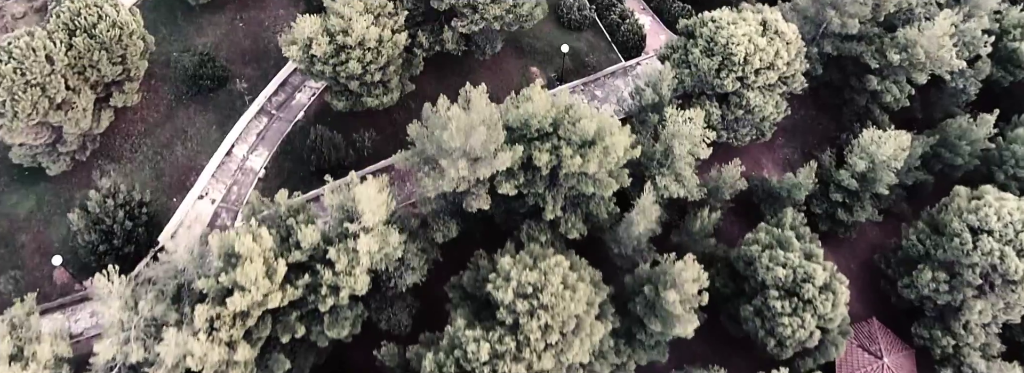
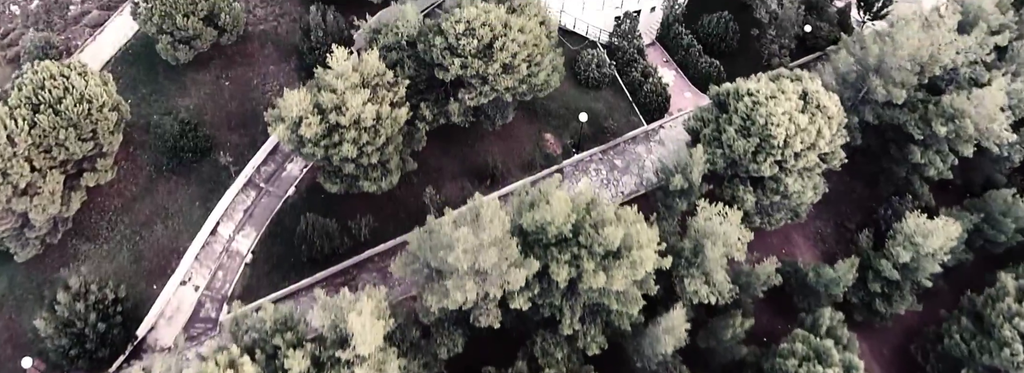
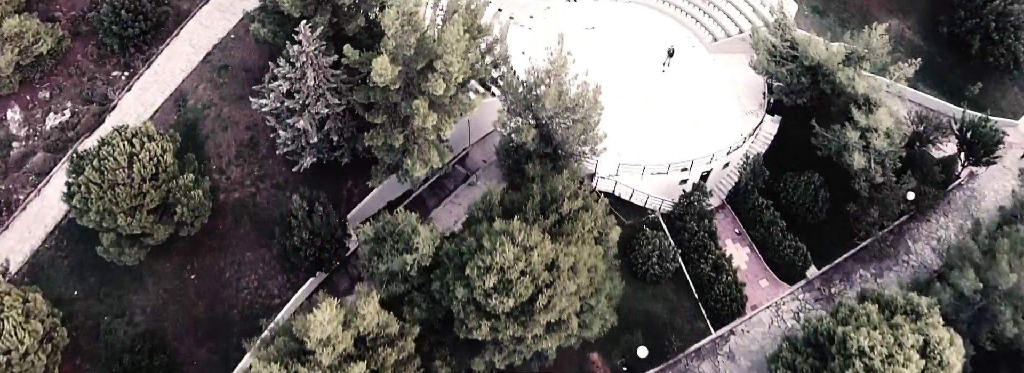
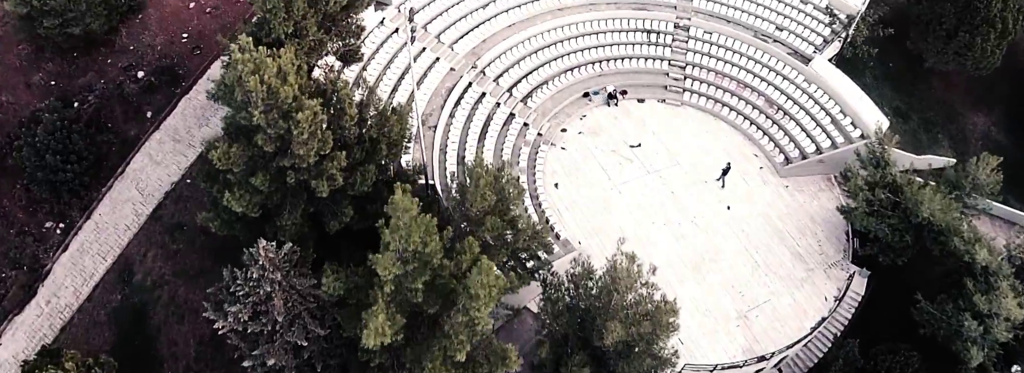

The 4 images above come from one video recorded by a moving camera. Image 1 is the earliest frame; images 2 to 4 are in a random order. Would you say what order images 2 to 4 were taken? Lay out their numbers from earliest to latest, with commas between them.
2, 3, 4
